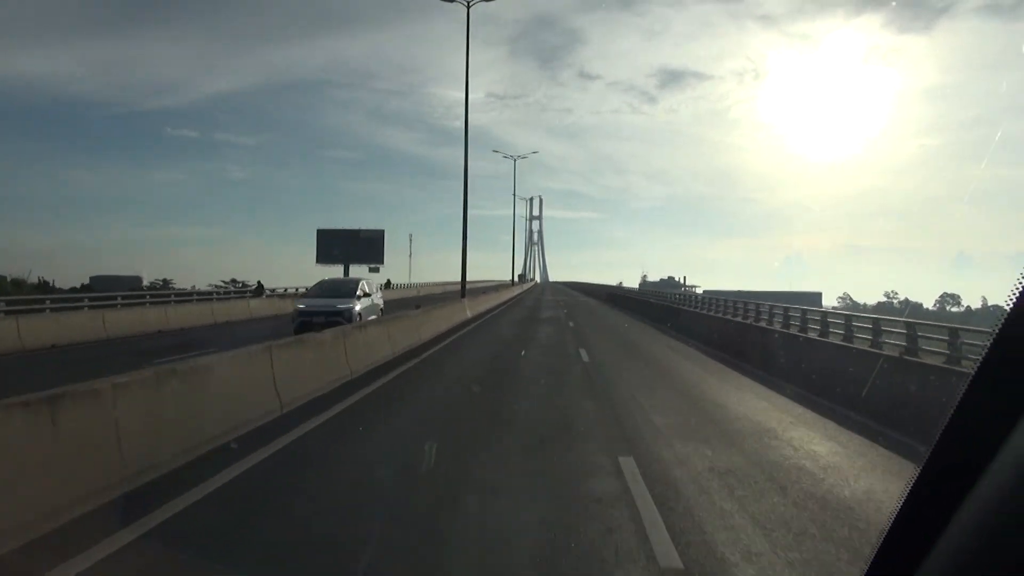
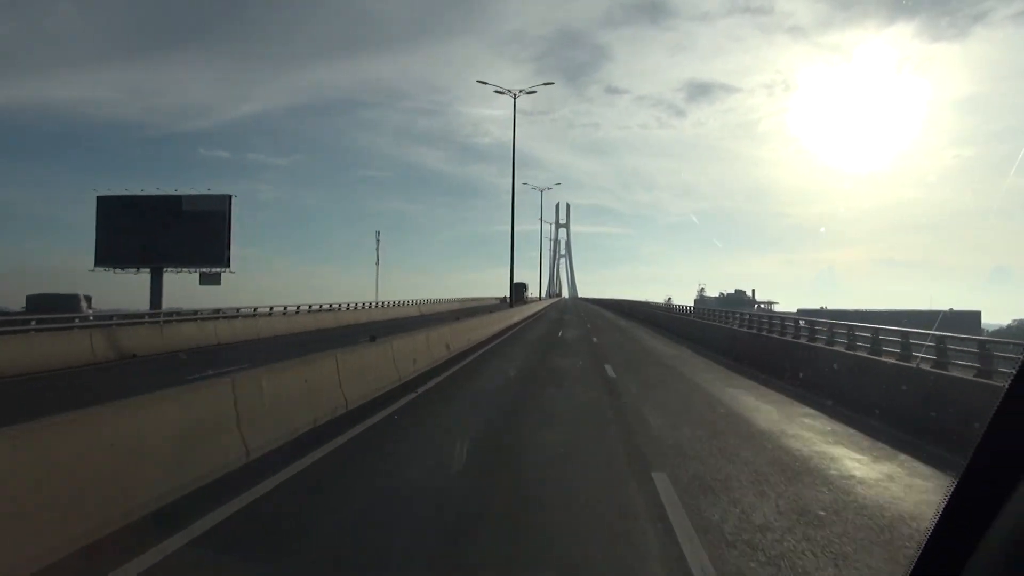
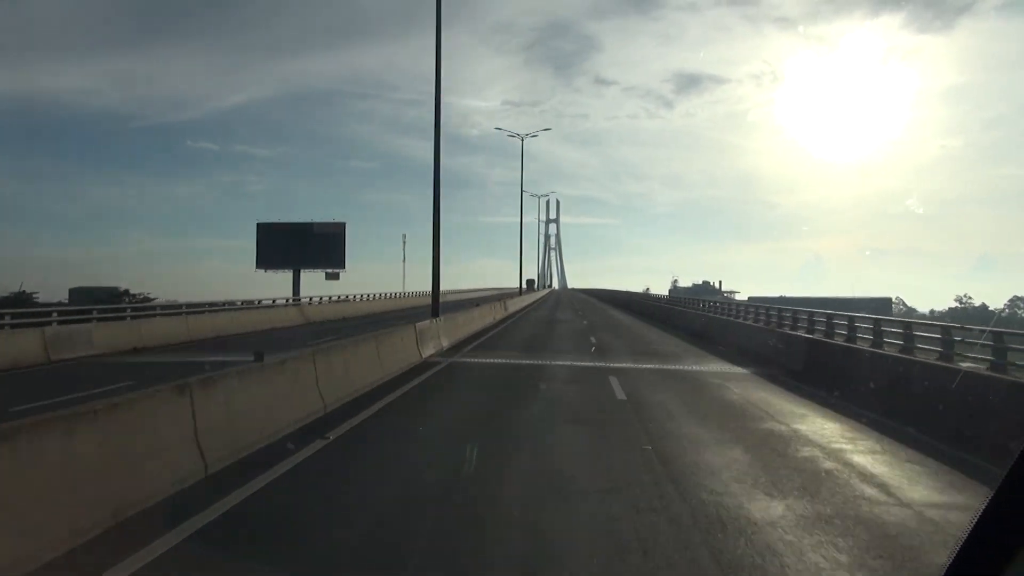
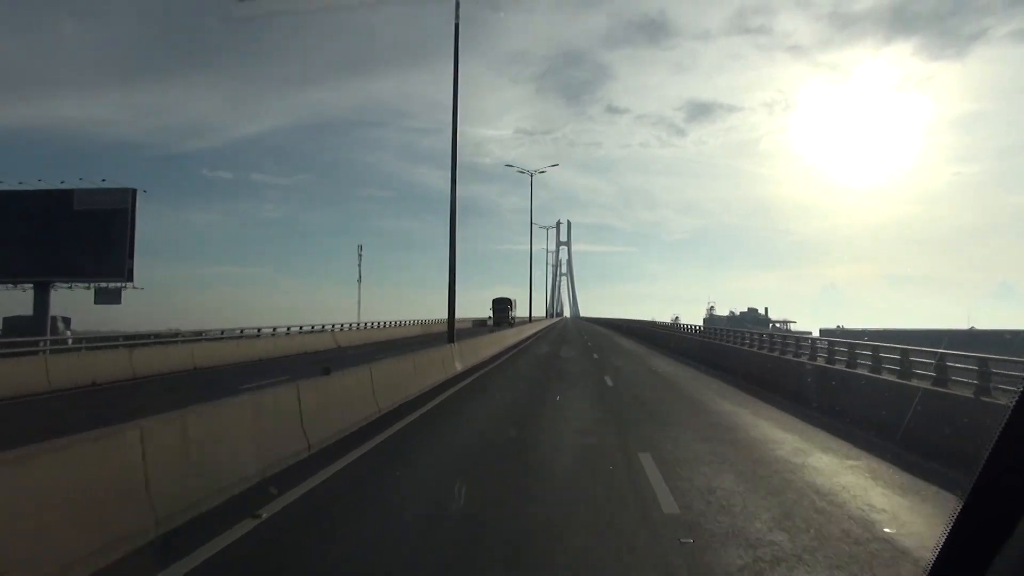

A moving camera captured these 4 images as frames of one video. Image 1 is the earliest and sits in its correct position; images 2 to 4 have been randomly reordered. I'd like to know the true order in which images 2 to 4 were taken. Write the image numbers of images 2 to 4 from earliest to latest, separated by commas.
3, 2, 4
